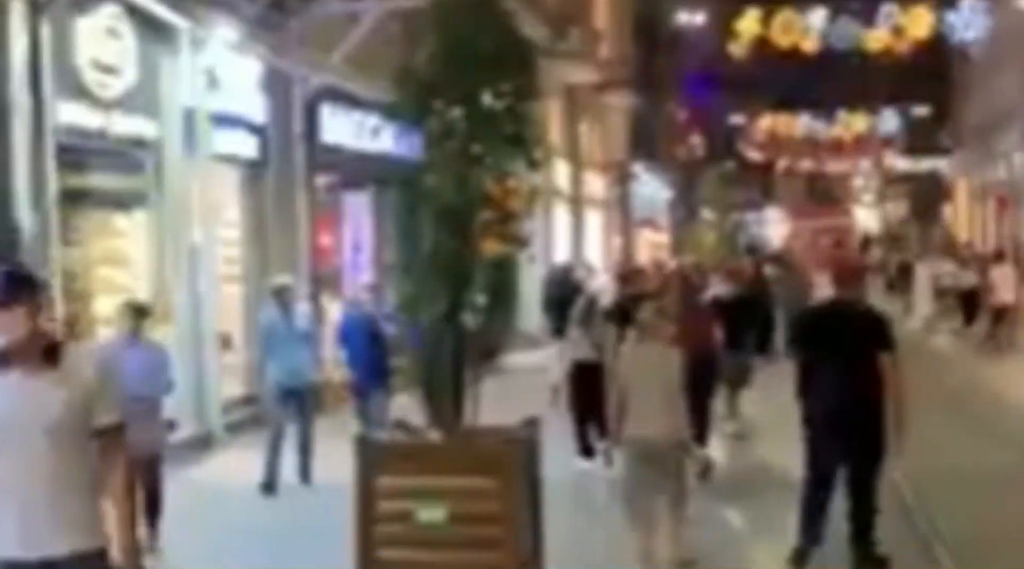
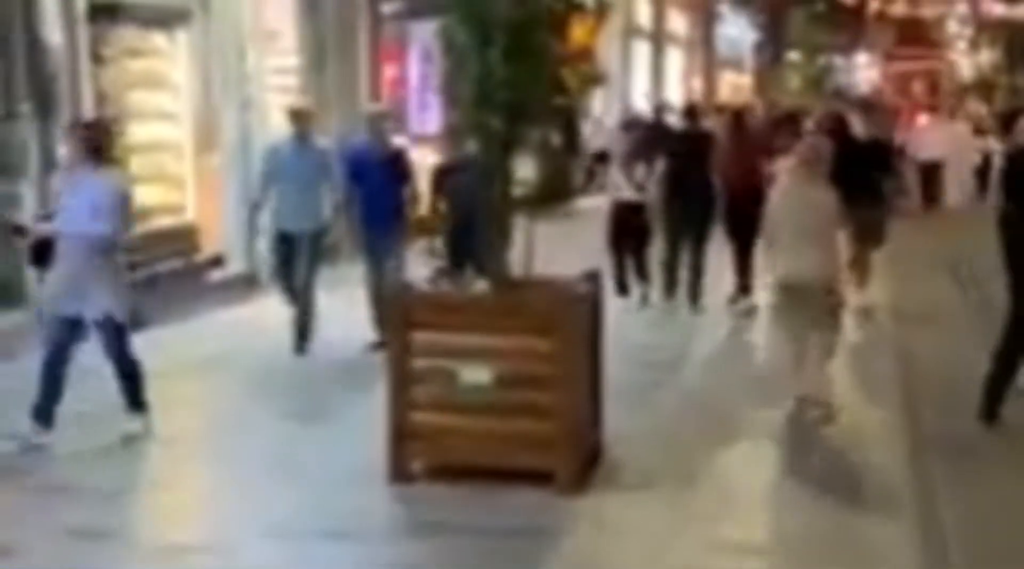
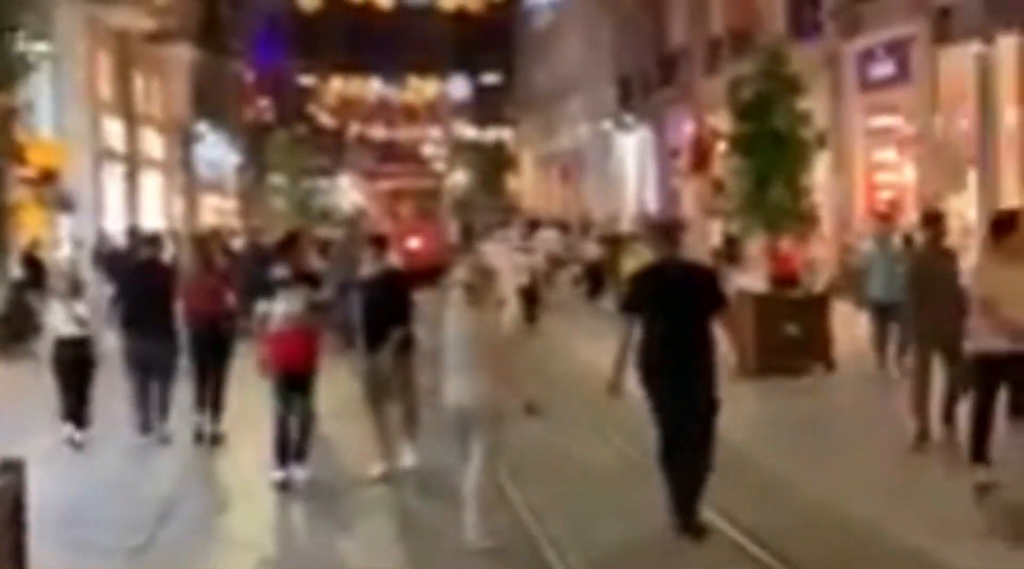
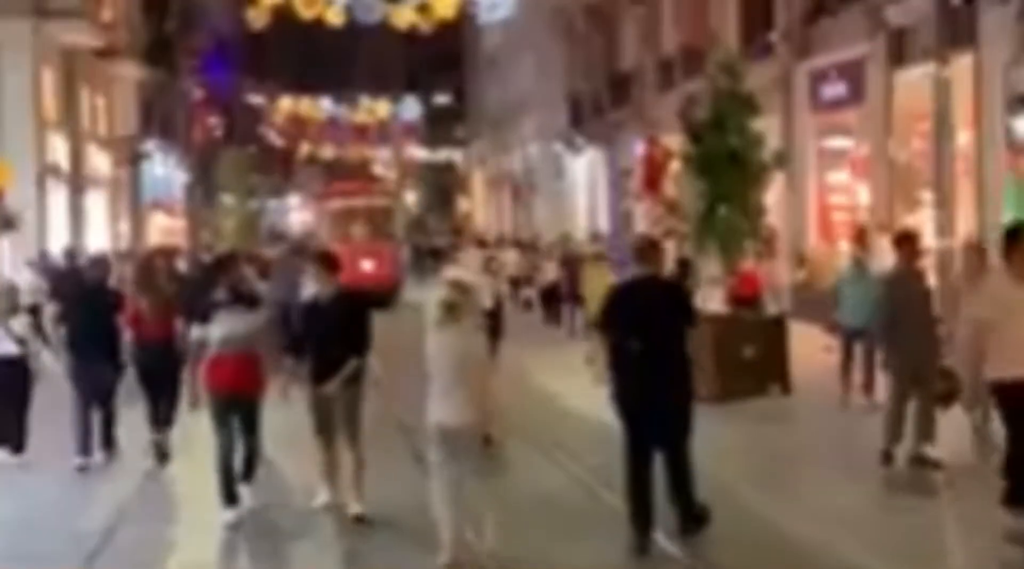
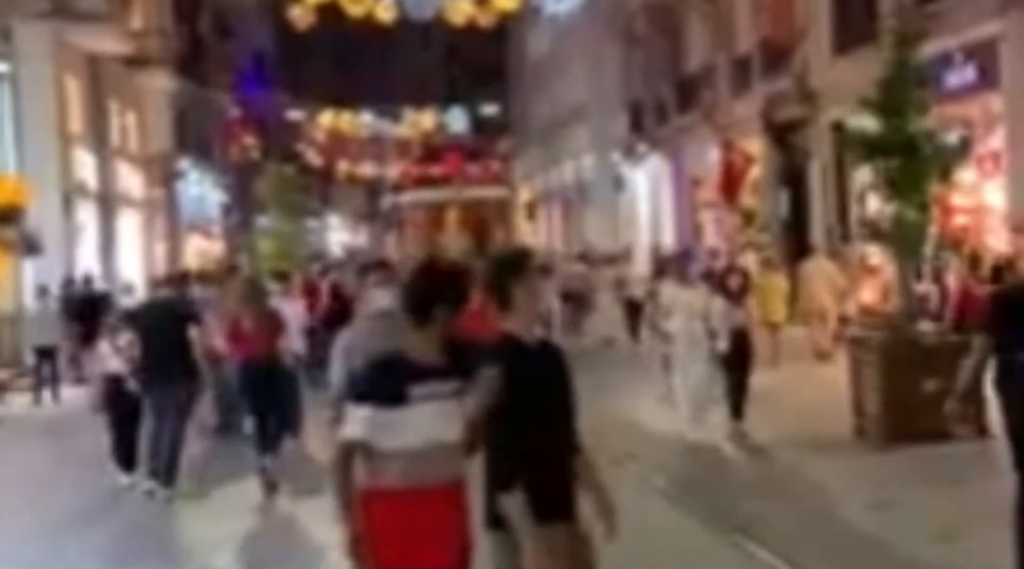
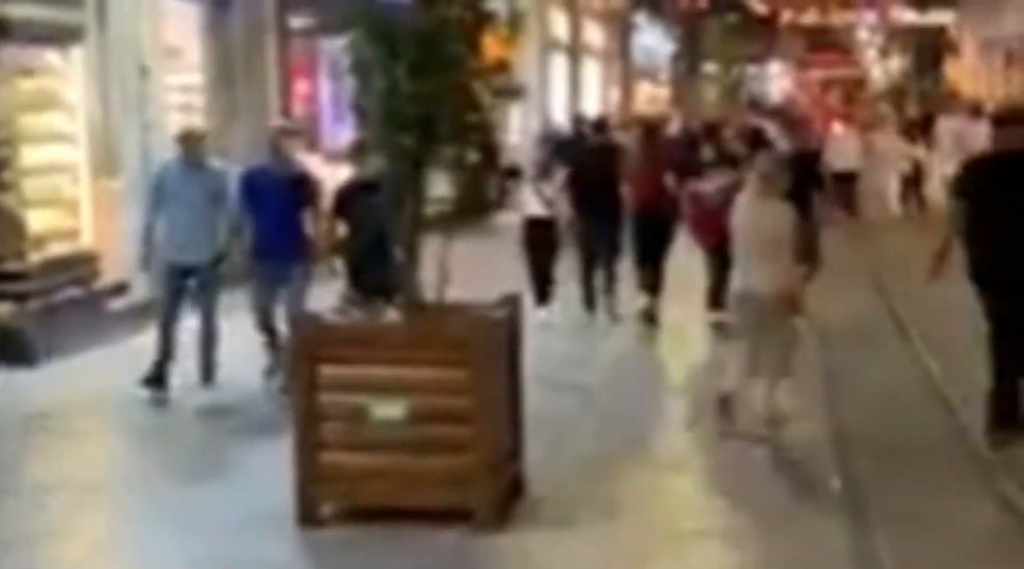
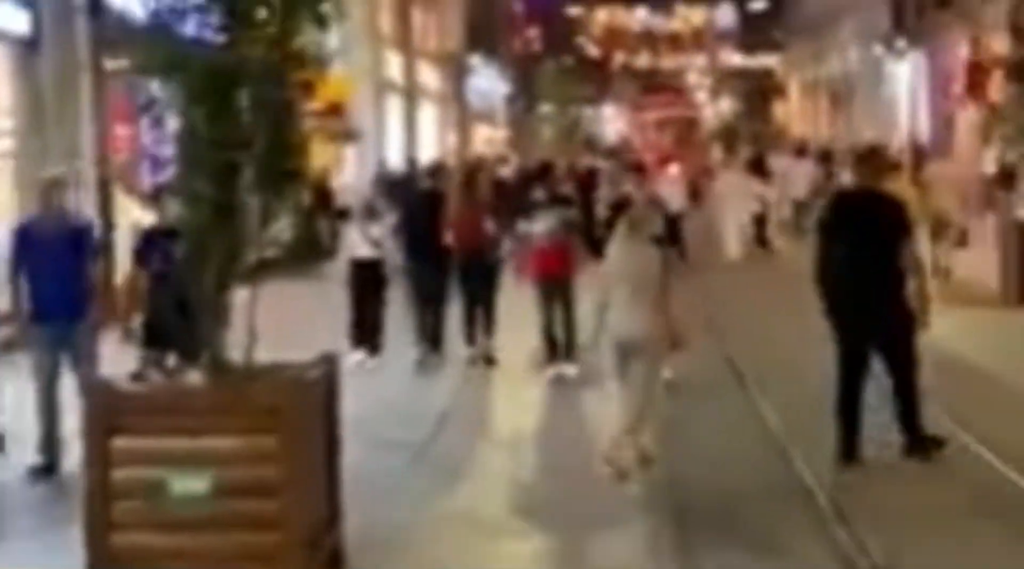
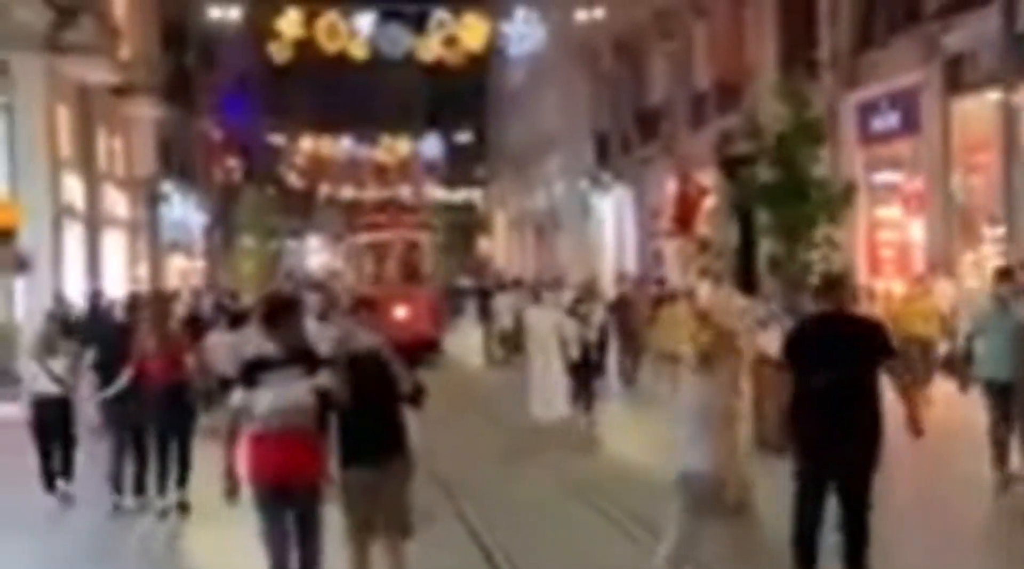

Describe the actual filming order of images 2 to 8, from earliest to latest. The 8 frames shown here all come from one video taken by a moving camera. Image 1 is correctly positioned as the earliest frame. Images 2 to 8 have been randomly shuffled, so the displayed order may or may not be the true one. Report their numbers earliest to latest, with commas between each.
2, 6, 7, 3, 4, 8, 5
